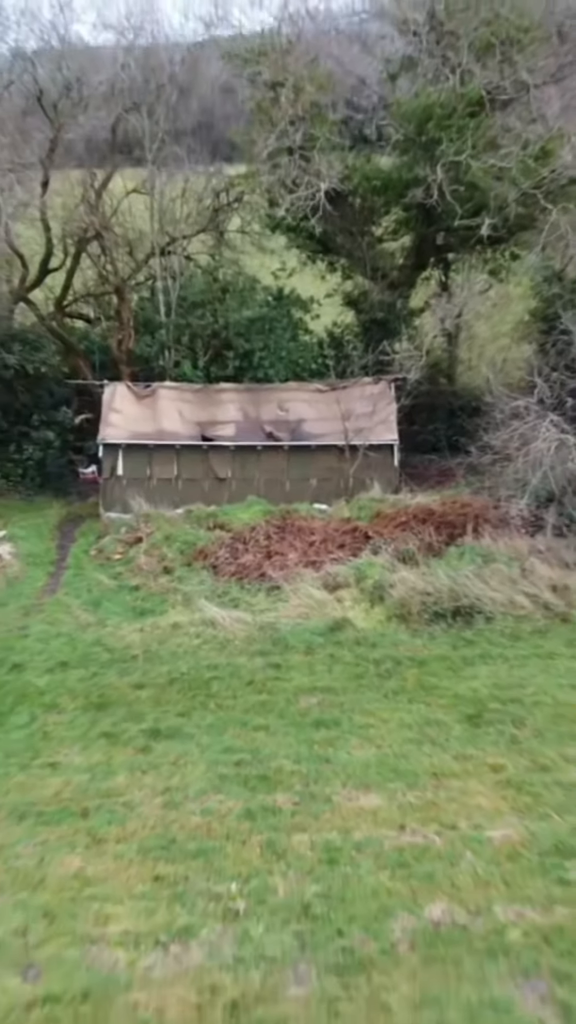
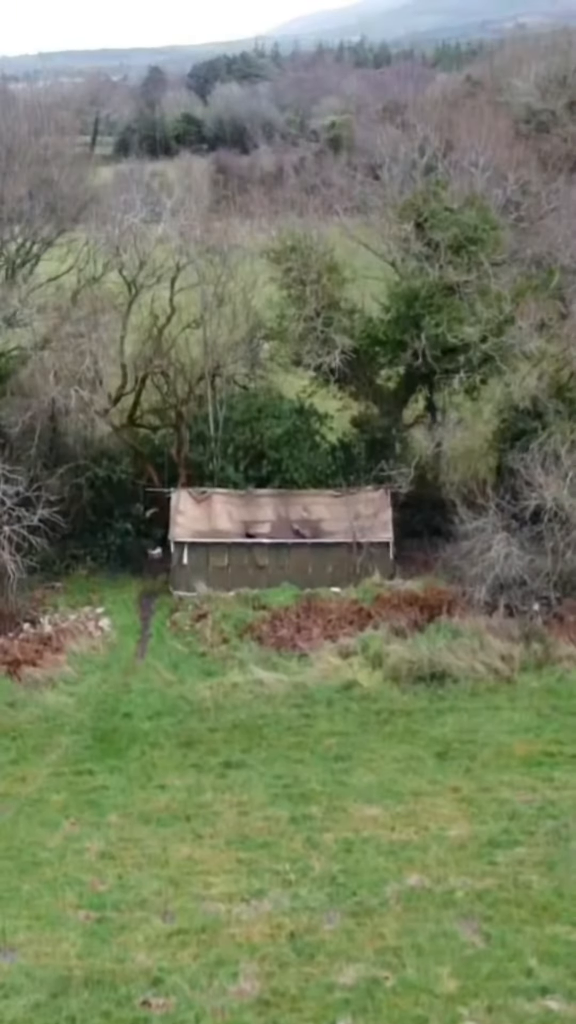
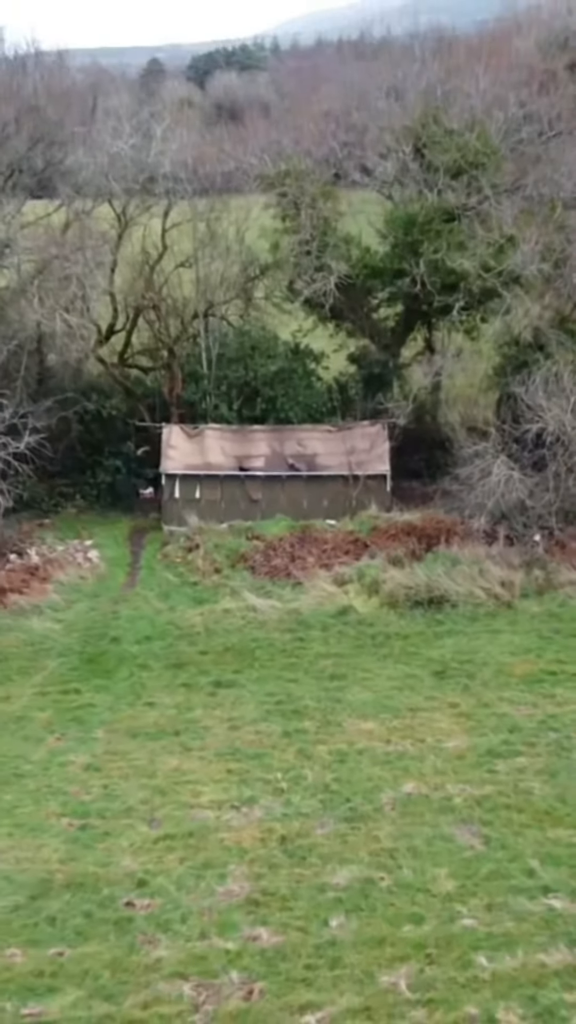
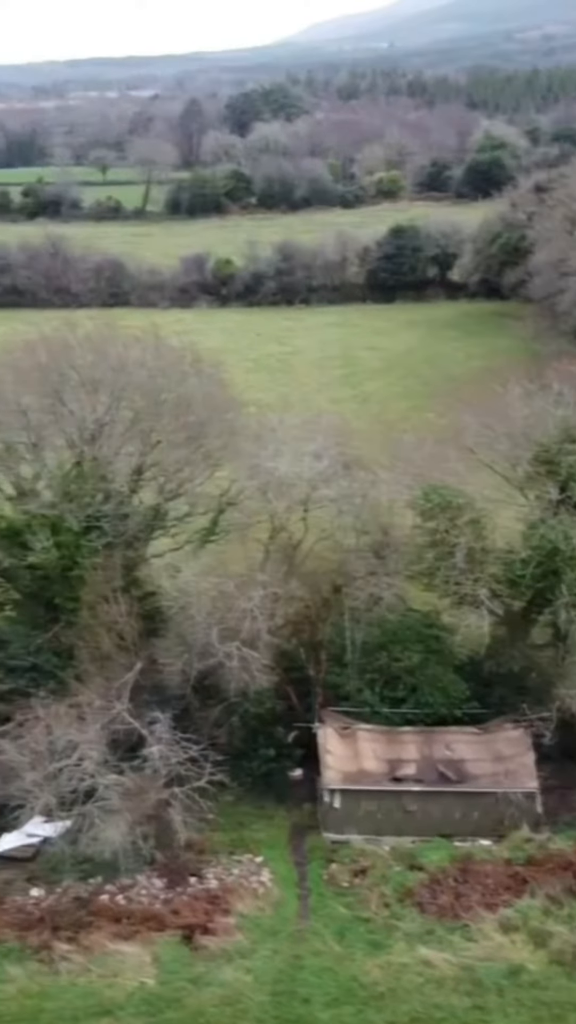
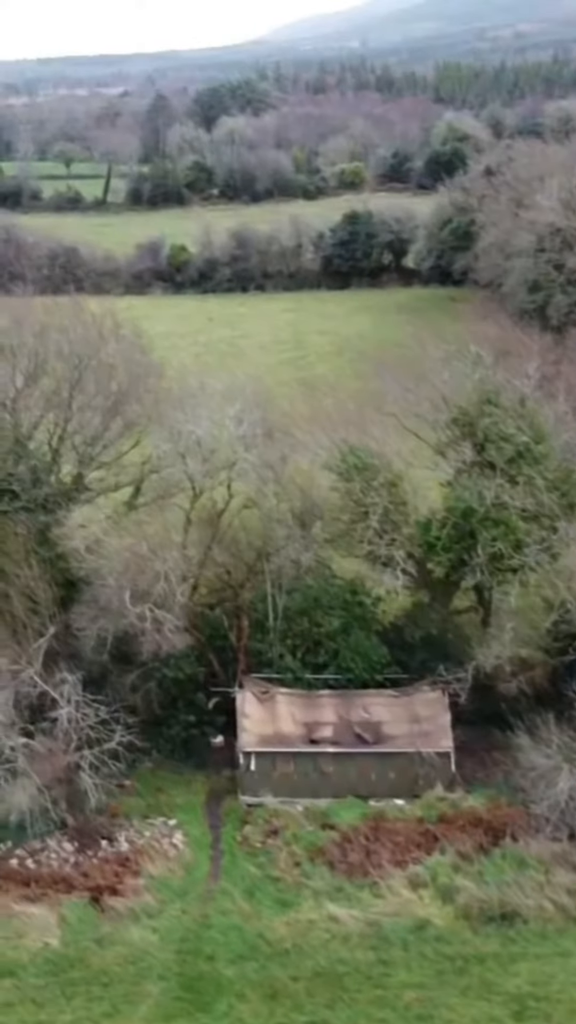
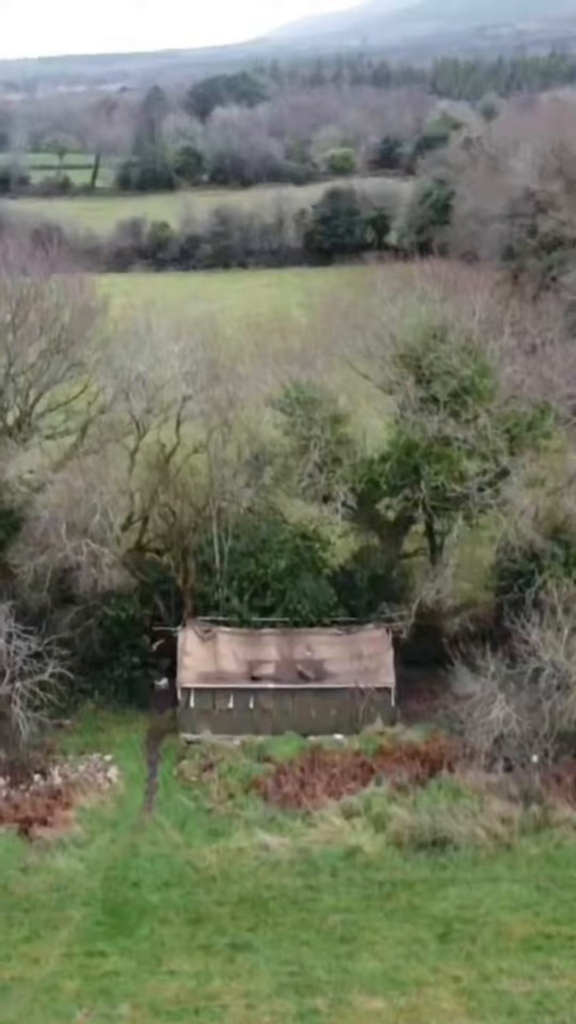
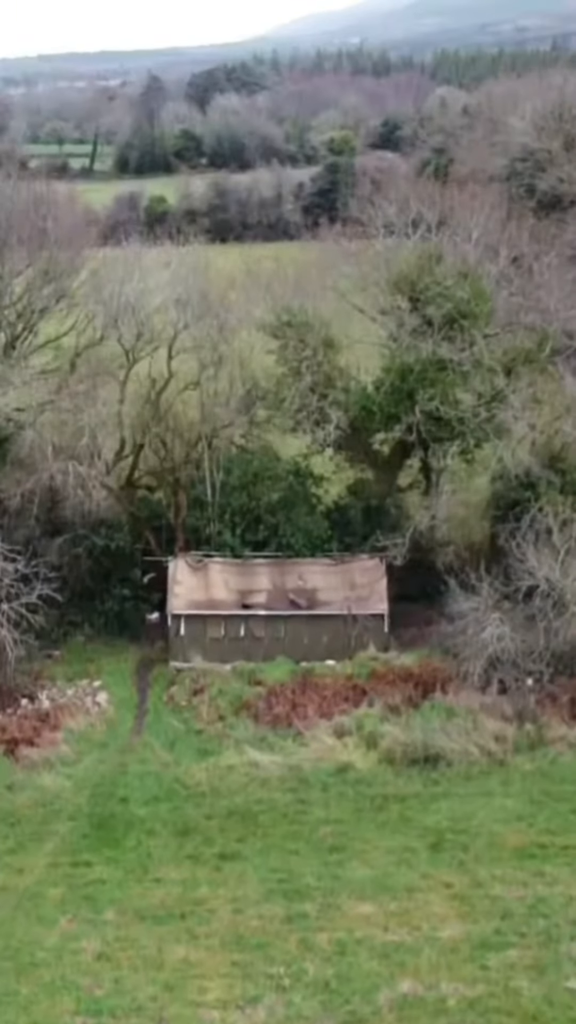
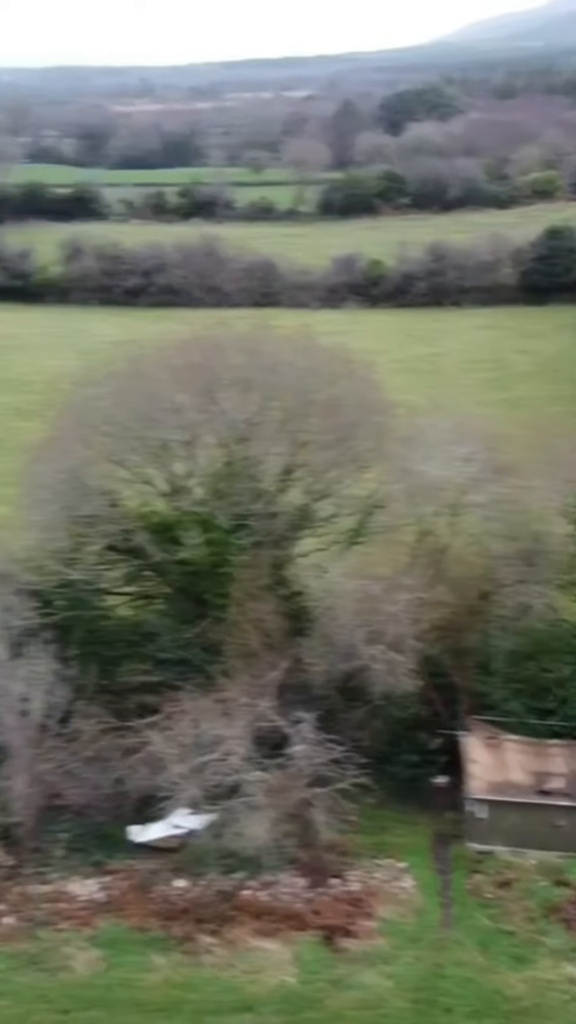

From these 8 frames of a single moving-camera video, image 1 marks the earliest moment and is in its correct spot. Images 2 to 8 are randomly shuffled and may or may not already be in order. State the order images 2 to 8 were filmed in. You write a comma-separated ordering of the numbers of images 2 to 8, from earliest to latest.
3, 2, 7, 6, 5, 4, 8
